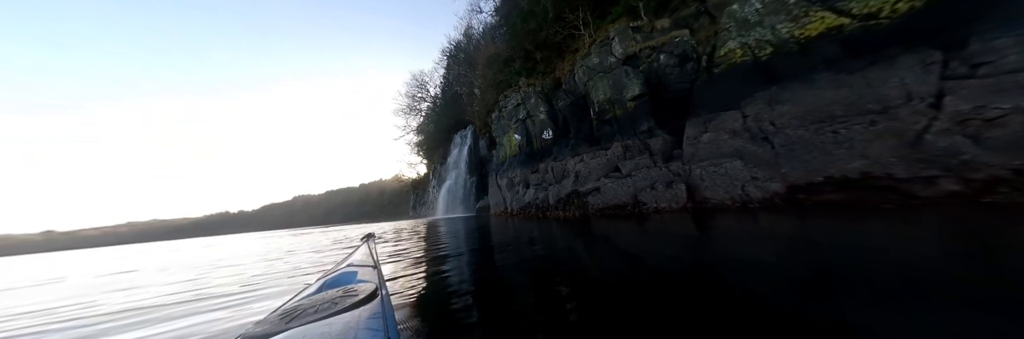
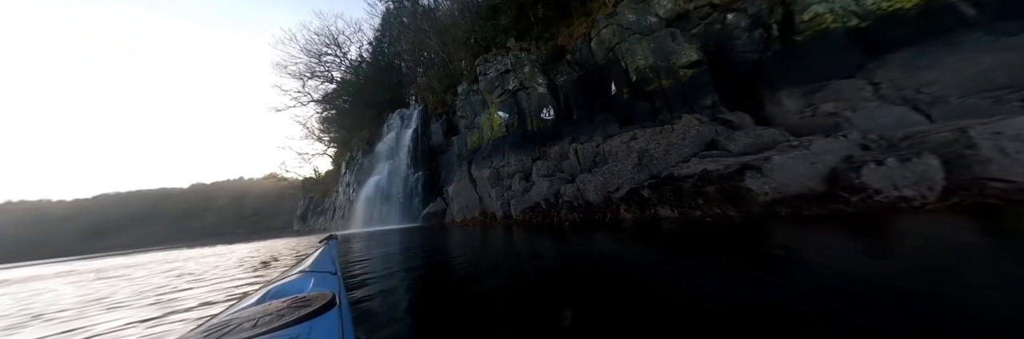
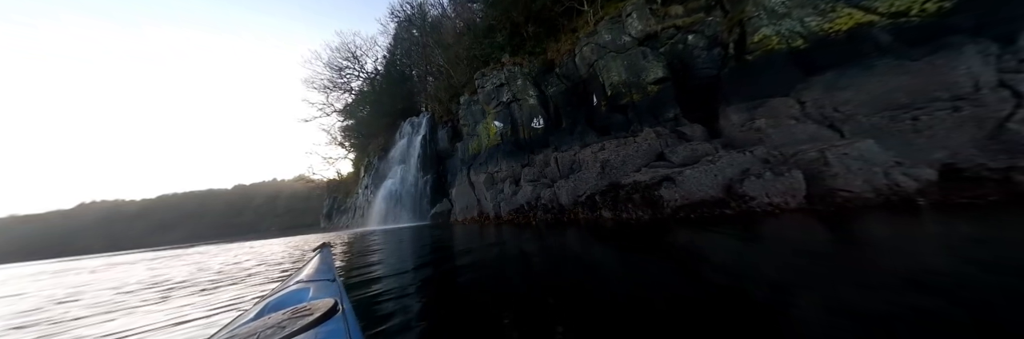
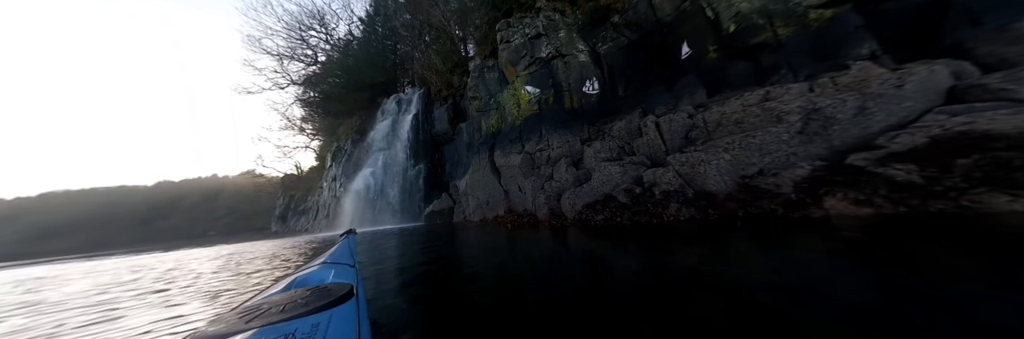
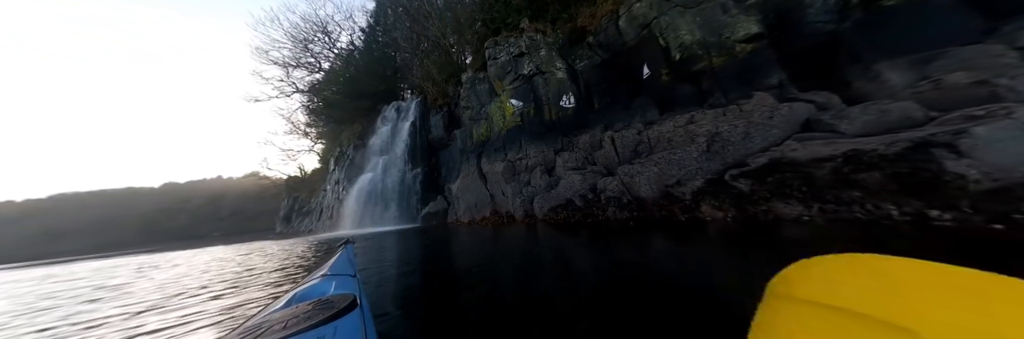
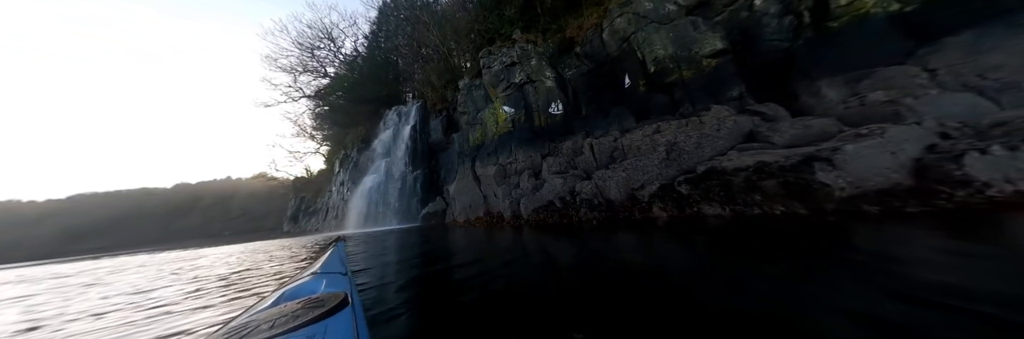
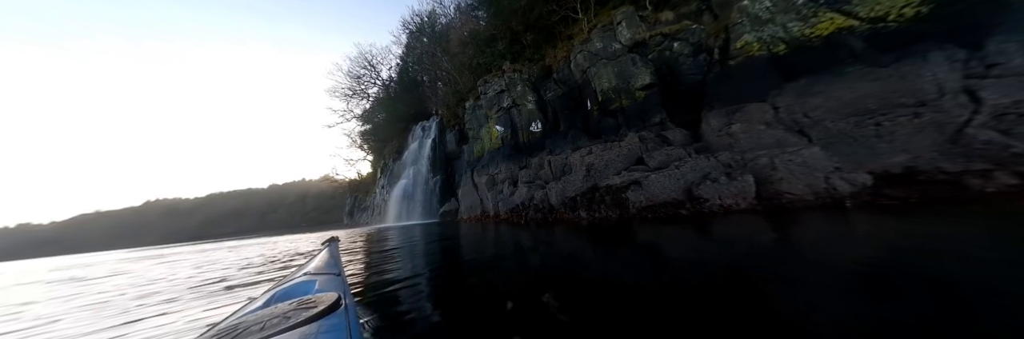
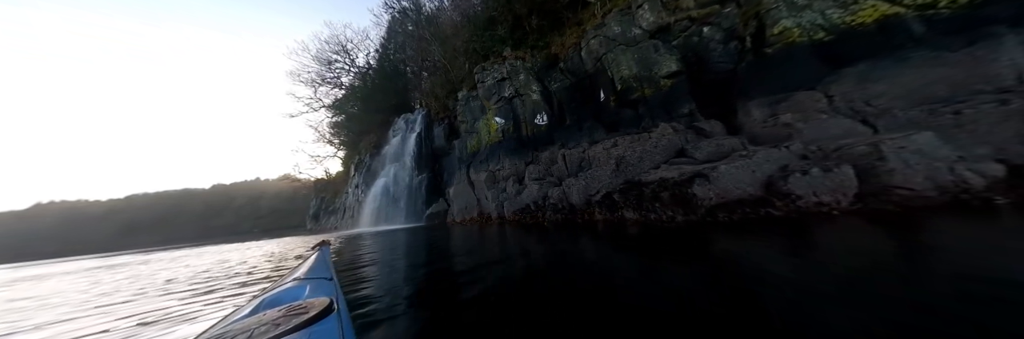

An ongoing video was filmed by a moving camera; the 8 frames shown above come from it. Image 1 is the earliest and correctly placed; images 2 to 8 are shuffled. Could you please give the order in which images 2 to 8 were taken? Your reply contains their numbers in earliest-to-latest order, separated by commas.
7, 3, 8, 2, 6, 5, 4
